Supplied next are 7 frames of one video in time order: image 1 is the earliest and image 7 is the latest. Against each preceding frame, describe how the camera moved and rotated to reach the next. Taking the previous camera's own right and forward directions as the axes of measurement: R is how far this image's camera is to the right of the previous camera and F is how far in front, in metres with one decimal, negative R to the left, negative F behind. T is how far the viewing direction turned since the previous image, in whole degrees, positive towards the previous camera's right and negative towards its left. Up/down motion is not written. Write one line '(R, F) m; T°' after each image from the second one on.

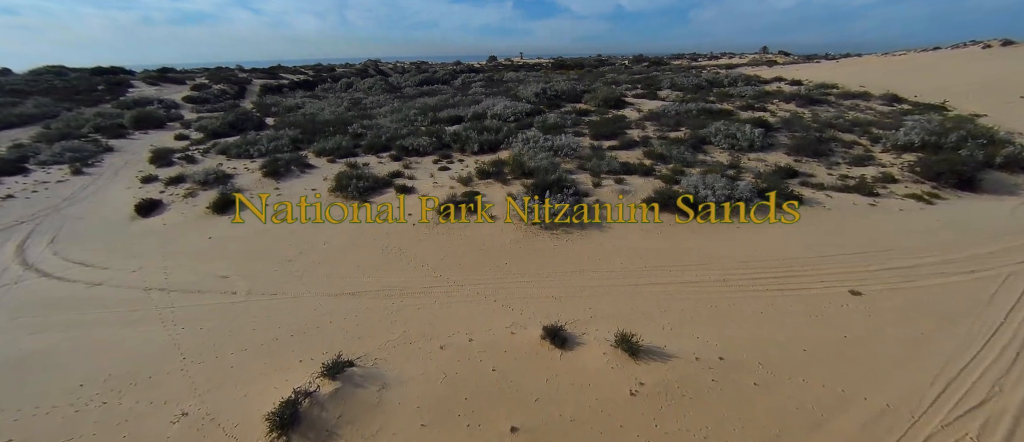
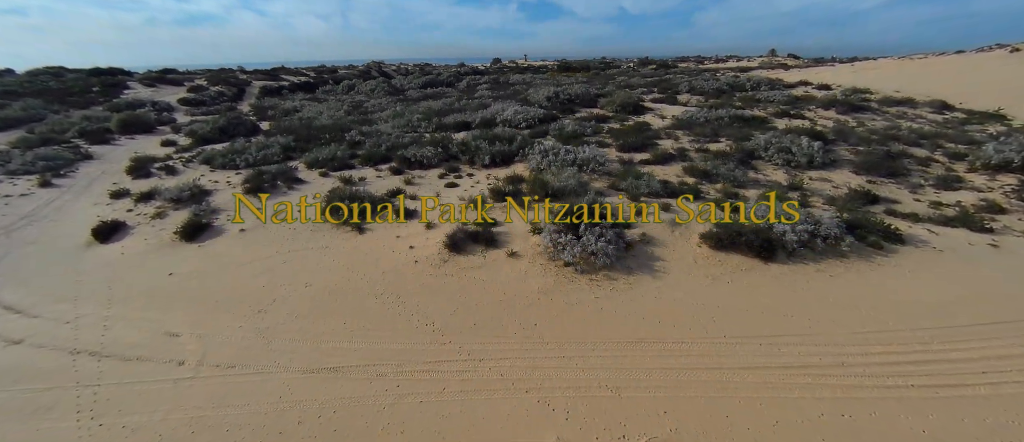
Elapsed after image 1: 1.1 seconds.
(-0.5, +1.8) m; 0°
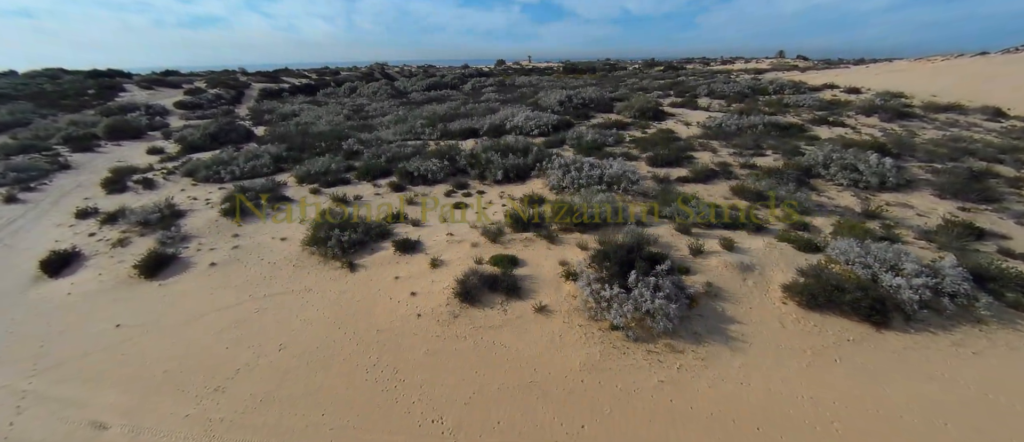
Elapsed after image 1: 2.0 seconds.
(-0.4, +1.6) m; 0°
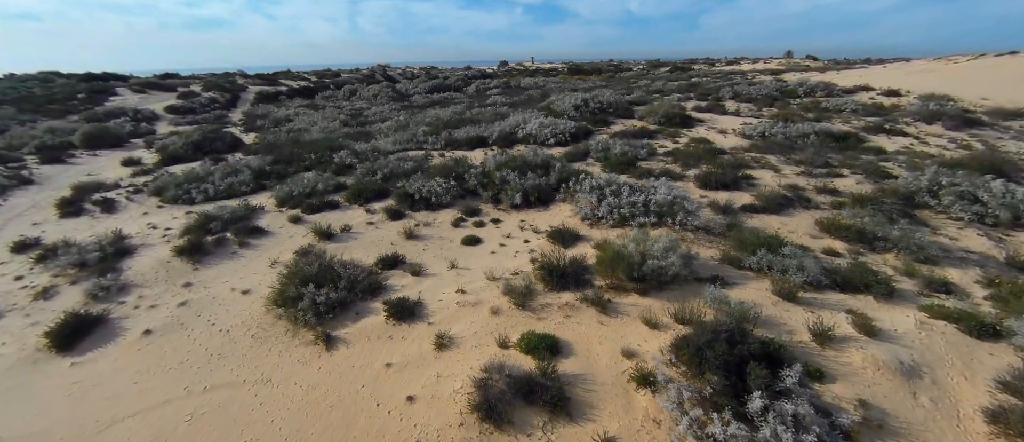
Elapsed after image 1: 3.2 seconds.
(-0.5, +2.1) m; 0°
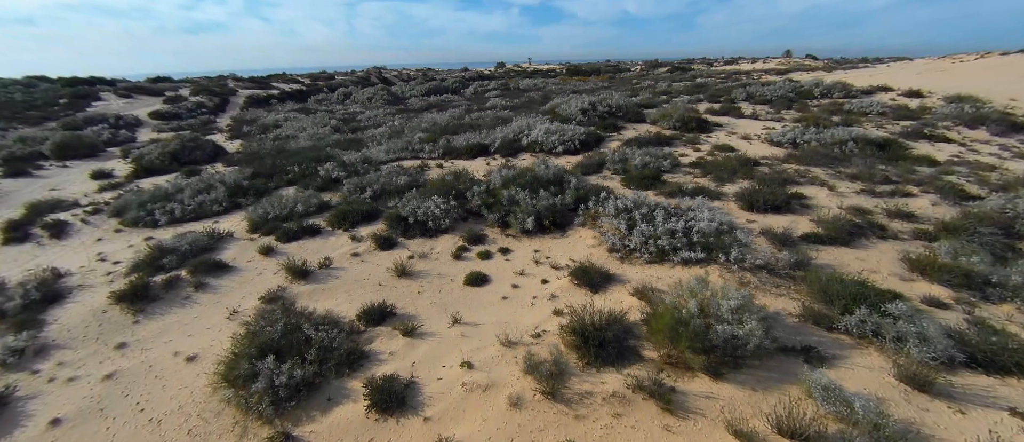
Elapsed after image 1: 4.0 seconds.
(-0.3, +1.5) m; 0°
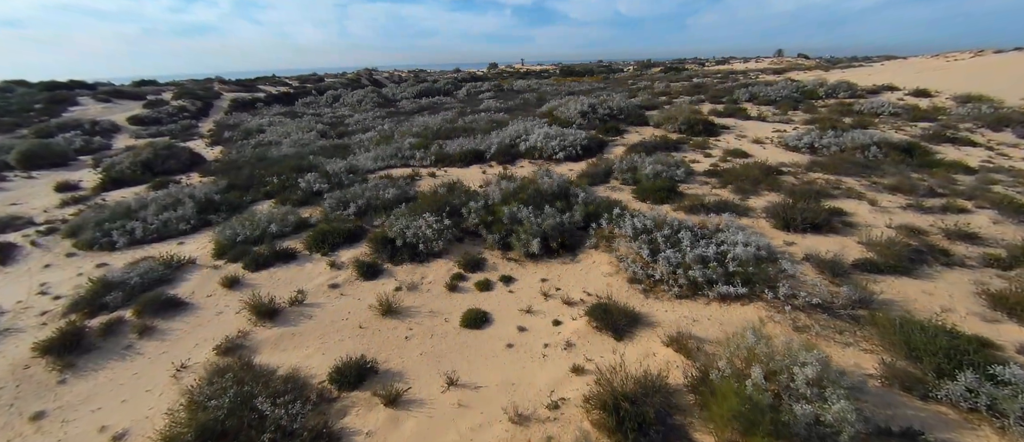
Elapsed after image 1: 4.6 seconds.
(-0.2, +1.1) m; +1°
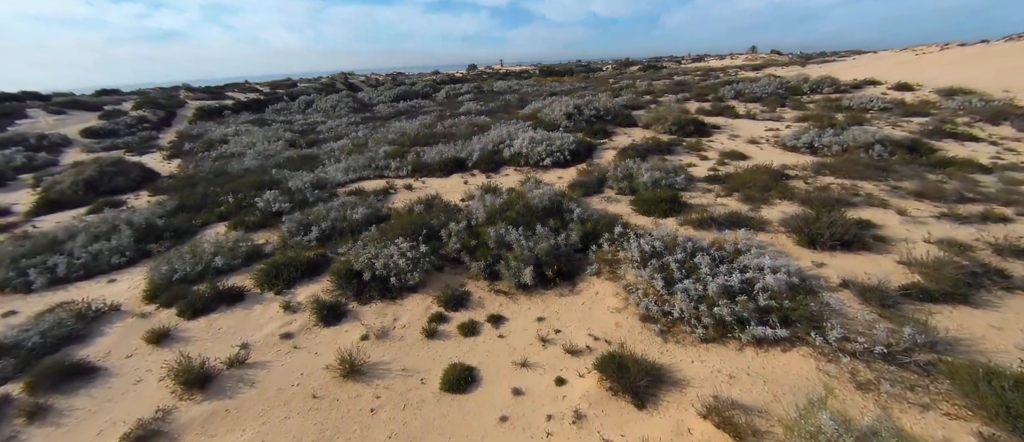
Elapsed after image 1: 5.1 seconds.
(0.0, +1.1) m; +2°
